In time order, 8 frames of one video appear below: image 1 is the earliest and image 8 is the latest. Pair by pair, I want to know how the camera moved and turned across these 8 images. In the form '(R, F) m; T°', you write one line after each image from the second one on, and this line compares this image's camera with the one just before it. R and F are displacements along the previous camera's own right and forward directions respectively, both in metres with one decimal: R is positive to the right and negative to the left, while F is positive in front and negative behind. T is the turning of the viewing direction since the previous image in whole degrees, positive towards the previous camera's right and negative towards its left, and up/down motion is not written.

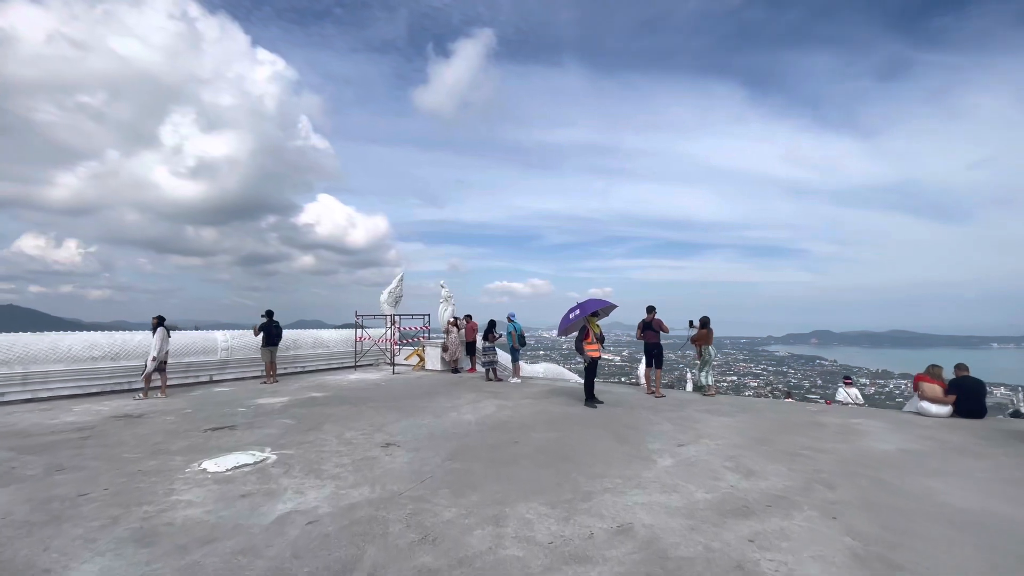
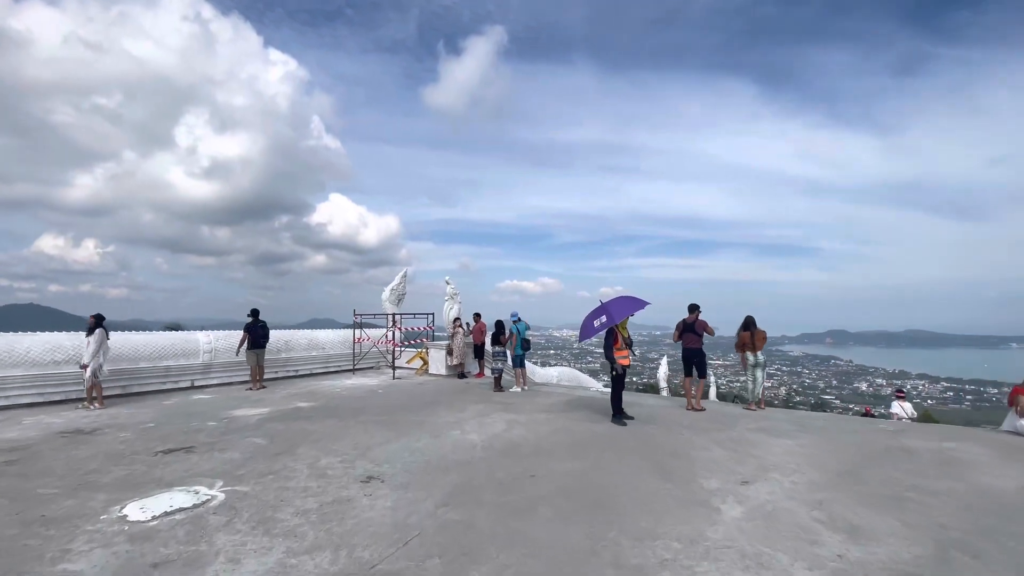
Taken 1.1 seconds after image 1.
(0.0, +1.3) m; -1°
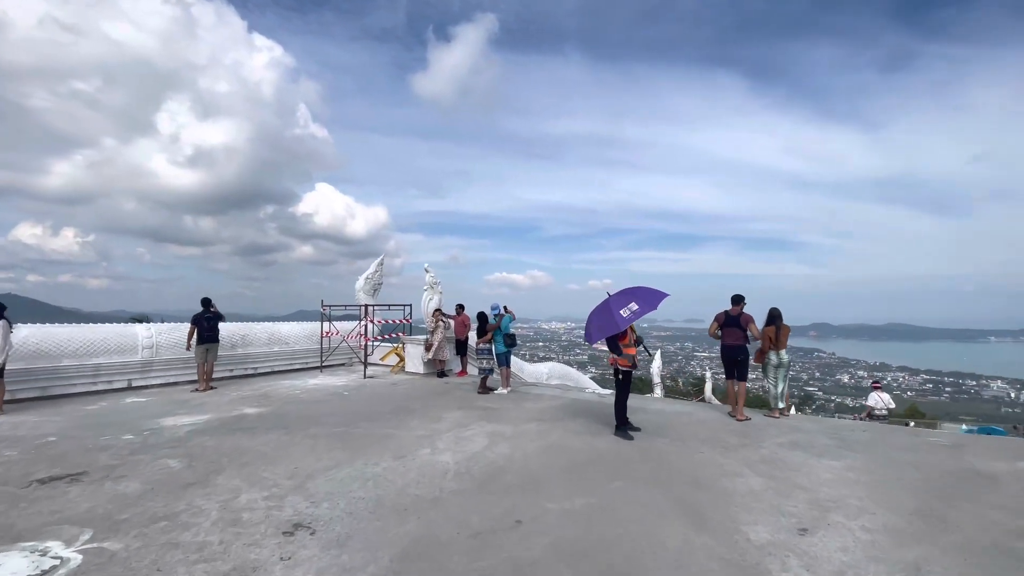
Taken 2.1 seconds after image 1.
(+0.1, +1.3) m; +1°
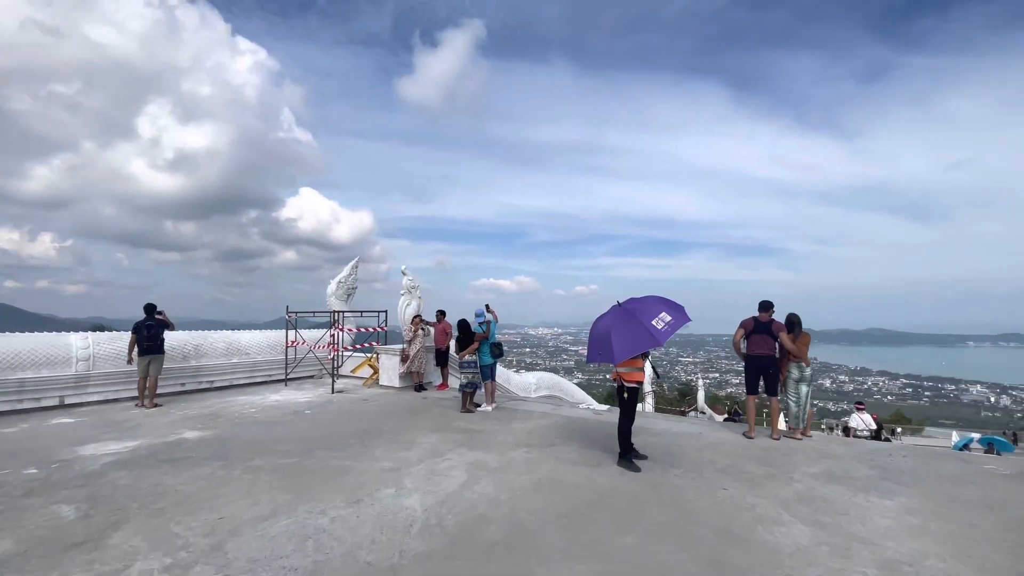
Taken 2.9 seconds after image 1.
(0.0, +1.0) m; +2°
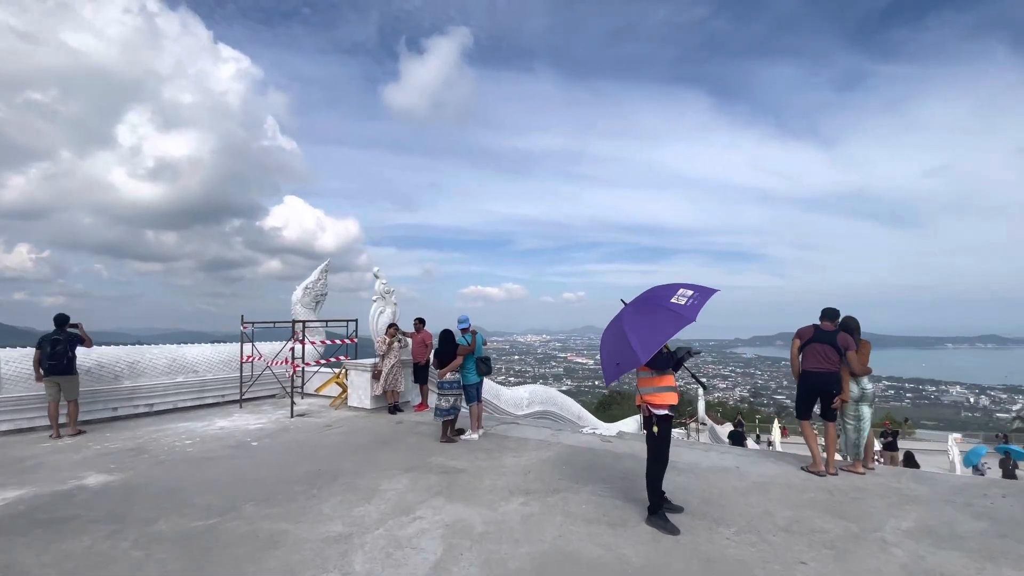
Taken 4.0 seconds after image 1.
(0.0, +1.3) m; +1°
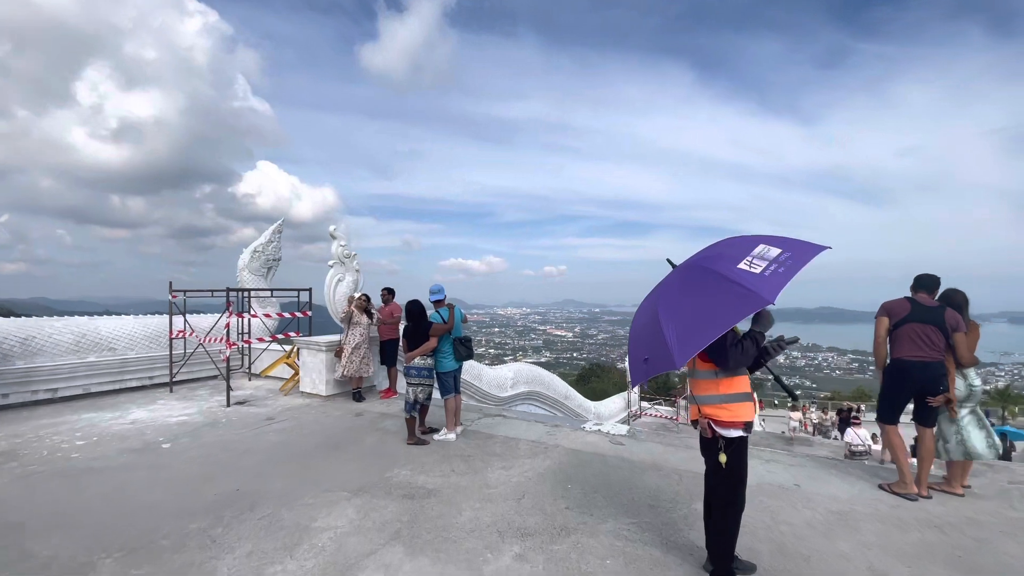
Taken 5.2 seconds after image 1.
(-0.1, +1.4) m; +2°
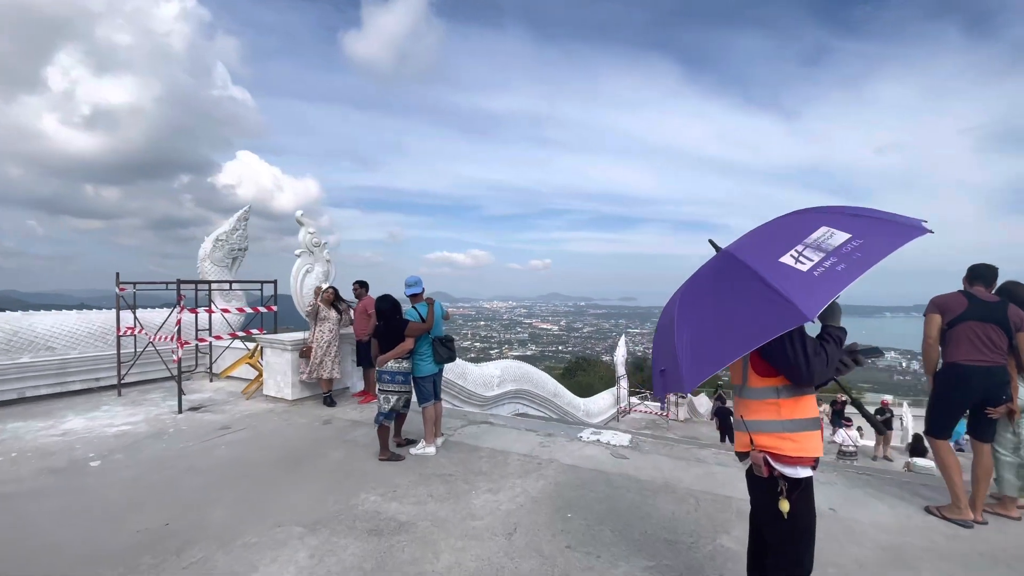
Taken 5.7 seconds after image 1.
(0.0, +0.6) m; +2°
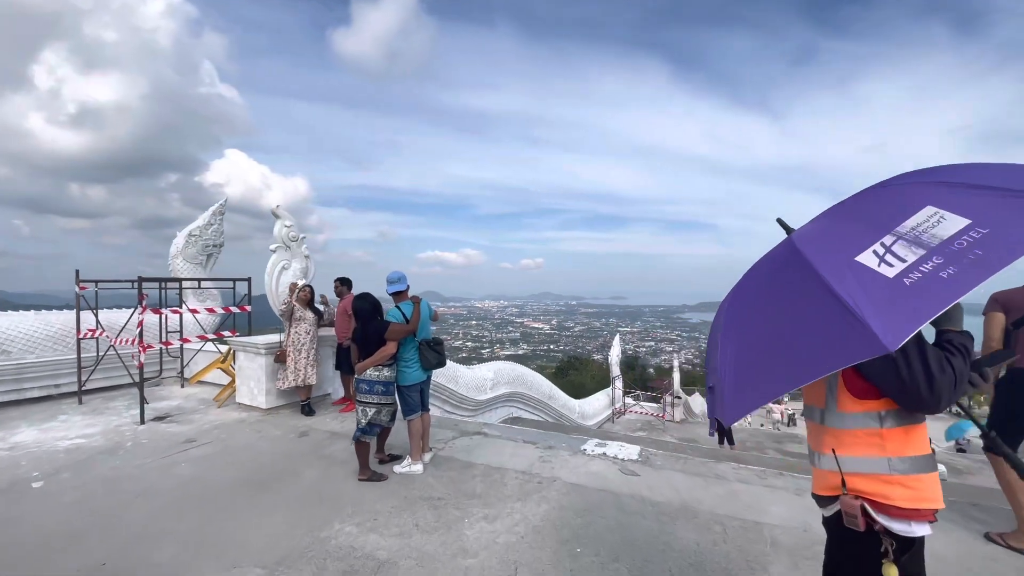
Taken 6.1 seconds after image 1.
(0.0, +0.5) m; +1°
